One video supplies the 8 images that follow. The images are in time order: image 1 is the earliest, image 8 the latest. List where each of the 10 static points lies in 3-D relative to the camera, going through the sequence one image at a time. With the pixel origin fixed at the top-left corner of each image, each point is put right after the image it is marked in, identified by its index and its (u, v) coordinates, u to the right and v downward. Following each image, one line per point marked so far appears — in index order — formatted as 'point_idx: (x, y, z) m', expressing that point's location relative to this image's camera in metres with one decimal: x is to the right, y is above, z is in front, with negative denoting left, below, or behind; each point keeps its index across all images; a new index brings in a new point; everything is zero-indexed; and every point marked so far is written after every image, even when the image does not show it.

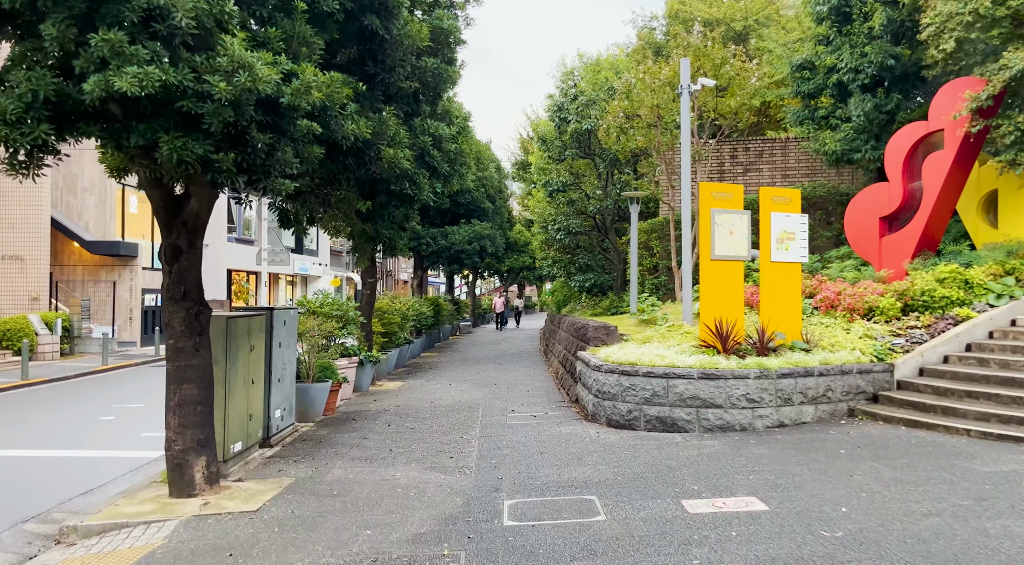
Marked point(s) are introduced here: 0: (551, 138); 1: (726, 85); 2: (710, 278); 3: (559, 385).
0: (+0.9, +3.6, +17.9) m
1: (+4.3, +4.0, +14.7) m
2: (+2.5, +0.1, +9.3) m
3: (+0.9, -1.9, +13.5) m
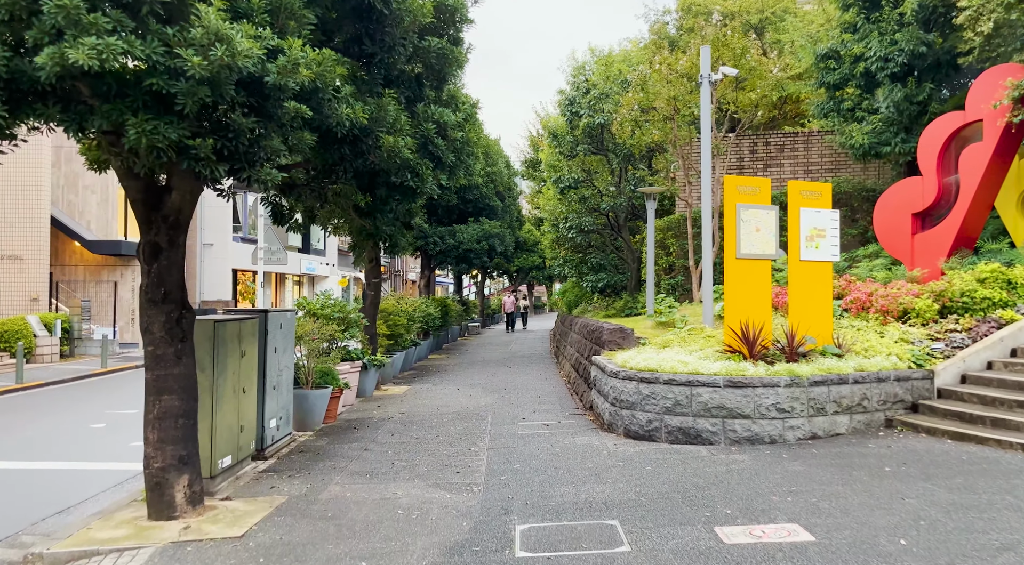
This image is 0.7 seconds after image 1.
0: (+1.2, +3.6, +17.3) m
1: (+4.5, +4.0, +14.0) m
2: (+2.7, 0.0, +8.7) m
3: (+1.1, -1.9, +12.9) m
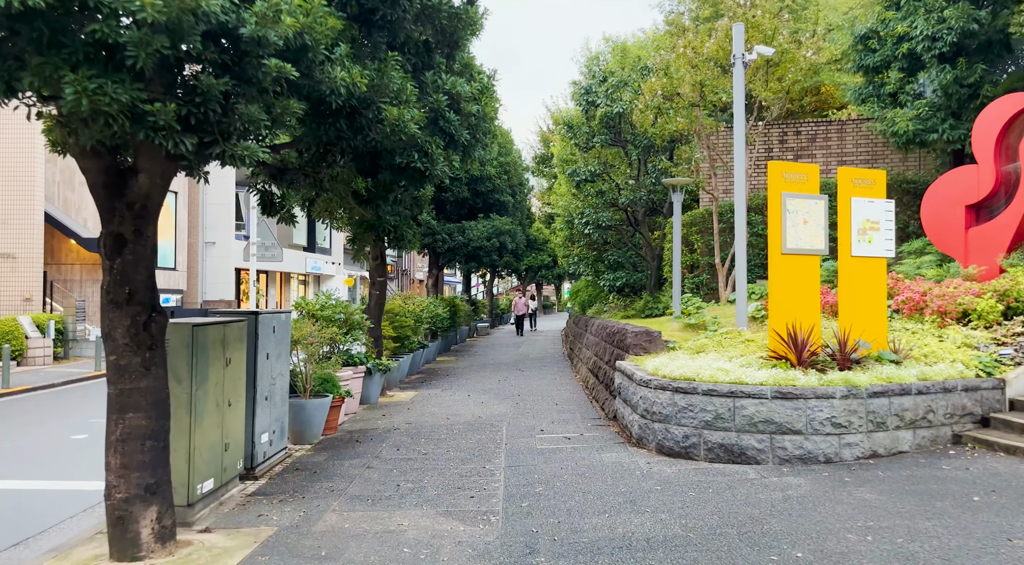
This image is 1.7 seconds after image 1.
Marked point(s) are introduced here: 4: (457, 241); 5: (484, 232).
0: (+1.5, +3.6, +16.4) m
1: (+4.8, +4.0, +13.1) m
2: (+2.9, +0.1, +7.7) m
3: (+1.3, -1.9, +12.0) m
4: (-1.5, +1.1, +19.6) m
5: (-0.8, +1.4, +20.0) m
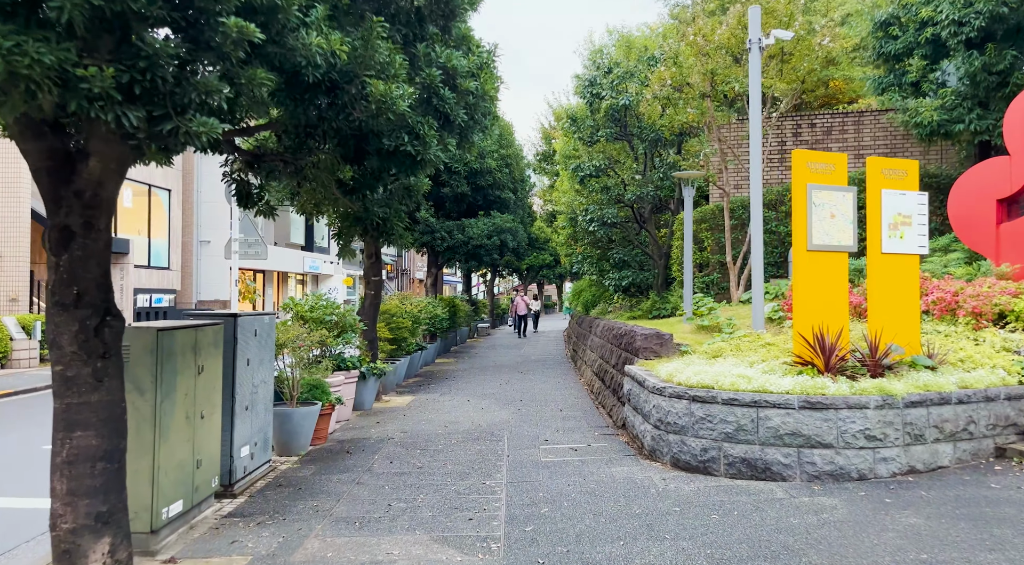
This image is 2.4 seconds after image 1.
0: (+1.5, +3.6, +15.8) m
1: (+4.8, +4.0, +12.5) m
2: (+2.9, +0.1, +7.1) m
3: (+1.3, -1.9, +11.4) m
4: (-1.5, +1.1, +19.0) m
5: (-0.8, +1.4, +19.4) m
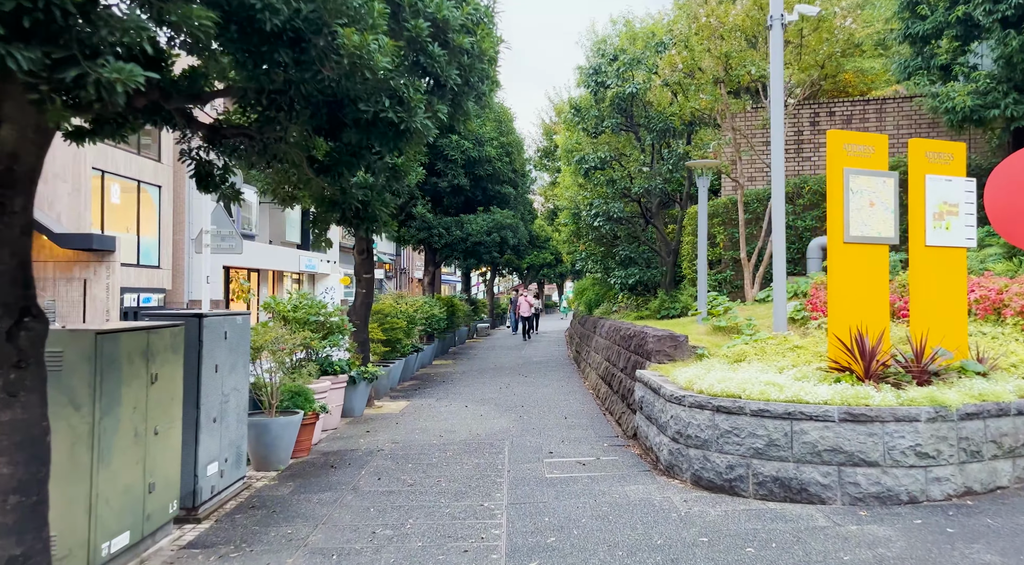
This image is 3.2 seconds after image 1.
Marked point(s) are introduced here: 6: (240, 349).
0: (+1.5, +3.7, +15.0) m
1: (+4.8, +4.1, +11.7) m
2: (+2.9, +0.1, +6.4) m
3: (+1.4, -1.8, +10.7) m
4: (-1.4, +1.2, +18.3) m
5: (-0.7, +1.4, +18.7) m
6: (-2.5, -0.6, +6.6) m
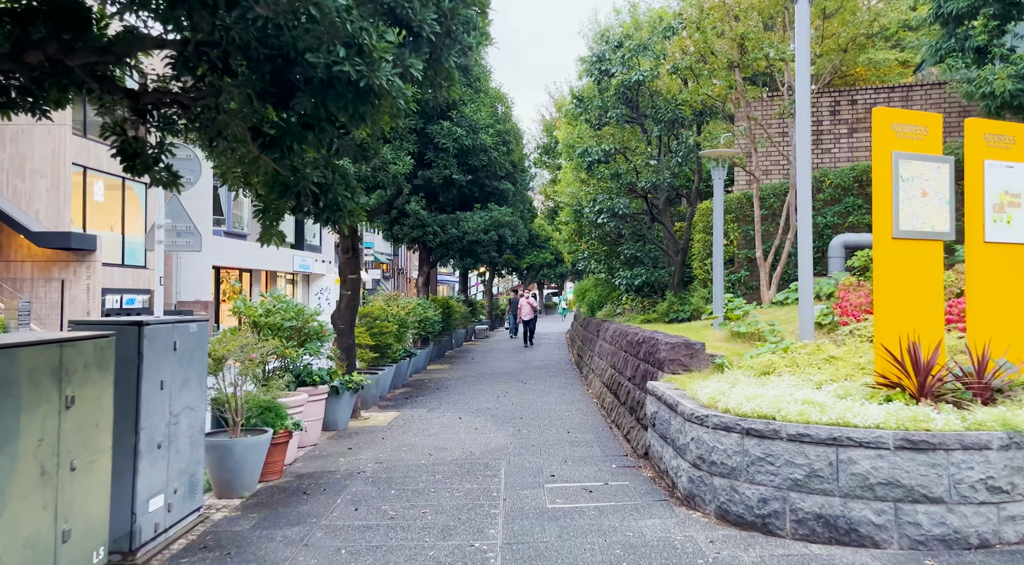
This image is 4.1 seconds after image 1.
0: (+1.5, +3.6, +14.2) m
1: (+4.8, +4.1, +10.8) m
2: (+2.9, +0.1, +5.5) m
3: (+1.3, -1.9, +9.8) m
4: (-1.5, +1.2, +17.4) m
5: (-0.8, +1.4, +17.8) m
6: (-2.5, -0.6, +5.7) m
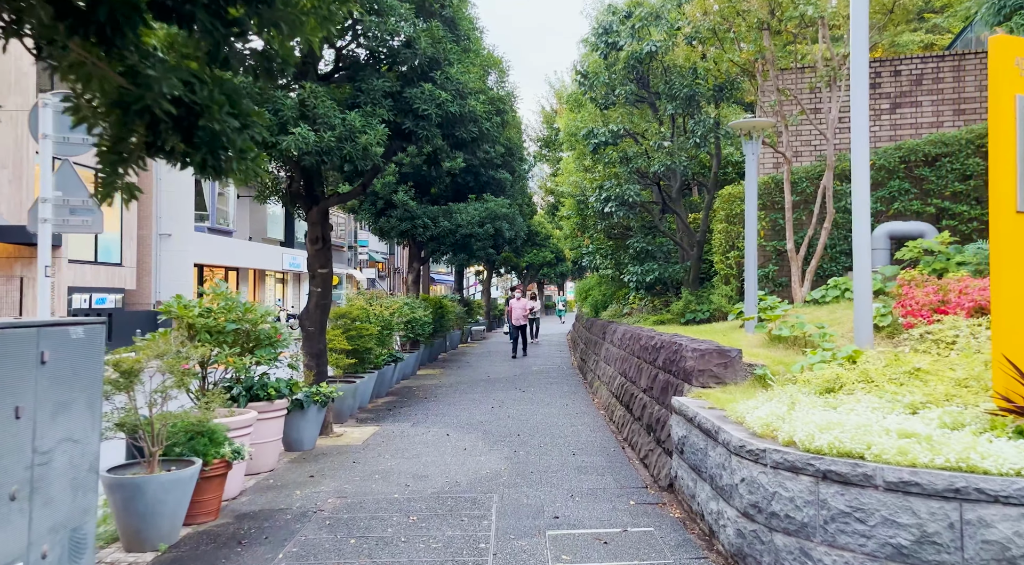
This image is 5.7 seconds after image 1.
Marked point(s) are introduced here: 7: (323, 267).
0: (+1.4, +3.7, +12.7) m
1: (+4.7, +4.1, +9.4) m
2: (+2.8, +0.2, +4.1) m
3: (+1.3, -1.8, +8.4) m
4: (-1.5, +1.2, +16.0) m
5: (-0.8, +1.5, +16.4) m
6: (-2.5, -0.6, +4.3) m
7: (-2.3, +0.2, +9.0) m
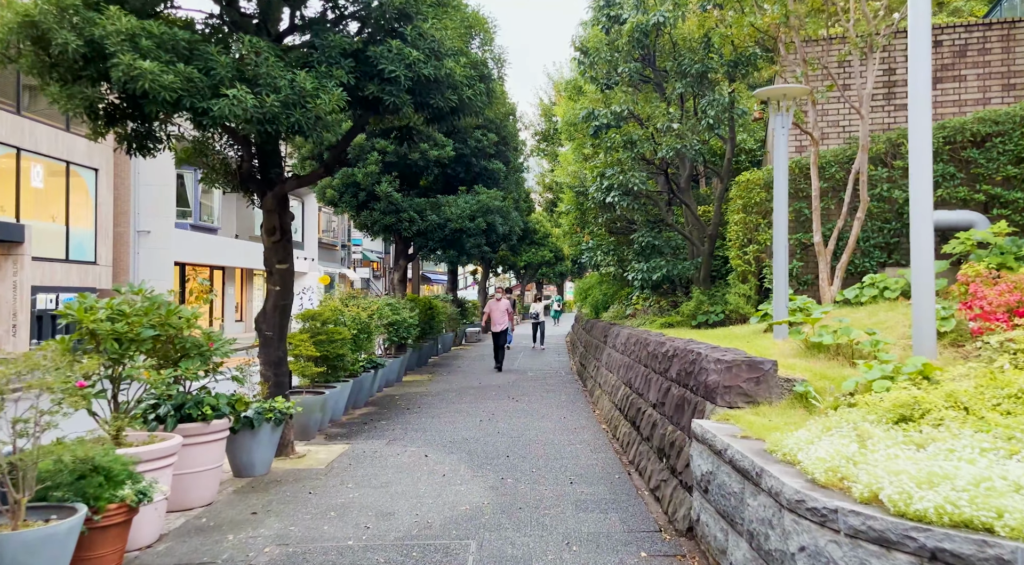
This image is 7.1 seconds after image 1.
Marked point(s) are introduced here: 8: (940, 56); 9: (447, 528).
0: (+1.3, +3.7, +11.5) m
1: (+4.6, +4.2, +8.2) m
2: (+2.7, +0.2, +2.9) m
3: (+1.2, -1.8, +7.1) m
4: (-1.7, +1.2, +14.8) m
5: (-1.0, +1.5, +15.2) m
6: (-2.7, -0.5, +3.1) m
7: (-2.5, +0.2, +7.8) m
8: (+5.7, +3.0, +9.7) m
9: (-0.5, -1.8, +5.3) m
